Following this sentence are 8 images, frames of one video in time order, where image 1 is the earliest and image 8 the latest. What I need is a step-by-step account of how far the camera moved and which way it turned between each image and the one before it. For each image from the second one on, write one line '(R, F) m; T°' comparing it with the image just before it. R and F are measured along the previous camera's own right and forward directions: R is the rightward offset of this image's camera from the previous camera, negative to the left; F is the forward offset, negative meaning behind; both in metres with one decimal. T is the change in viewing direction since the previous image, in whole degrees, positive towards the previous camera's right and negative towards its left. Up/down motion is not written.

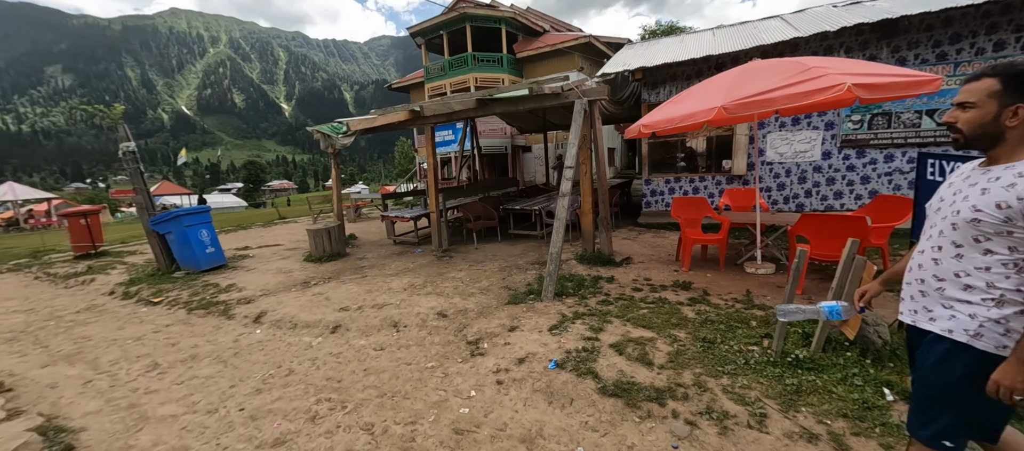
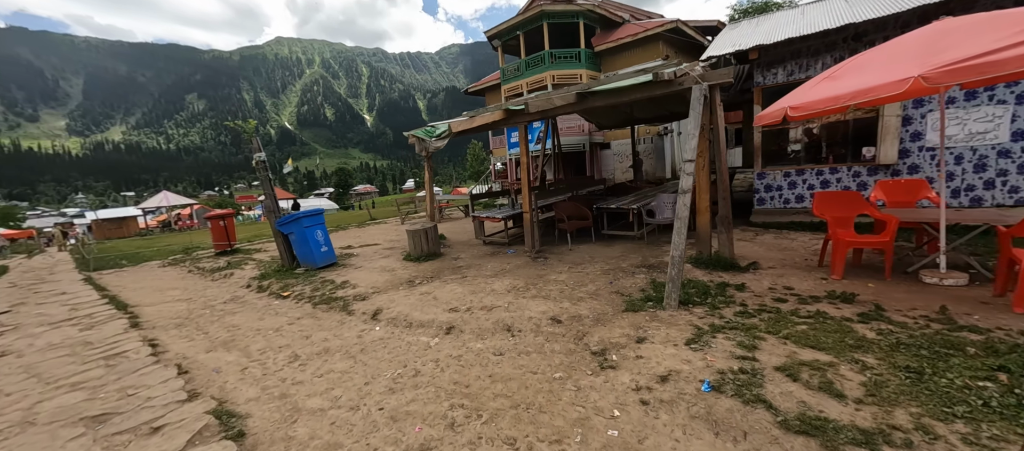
(-0.6, +0.2) m; -10°
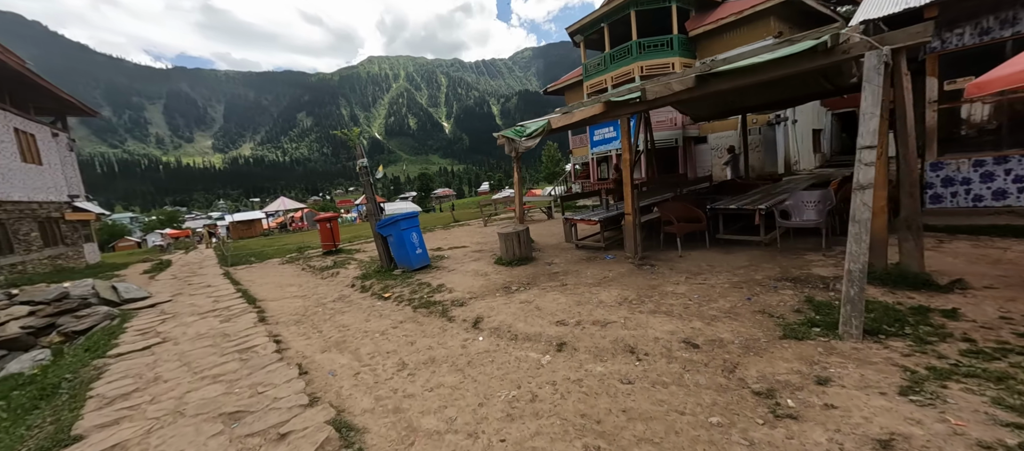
(-0.5, +0.4) m; -11°
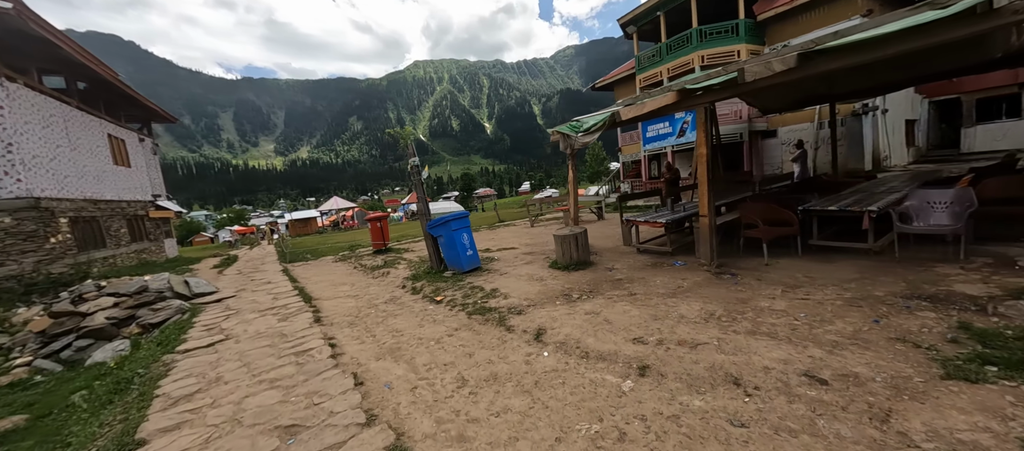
(-0.3, +0.4) m; -6°
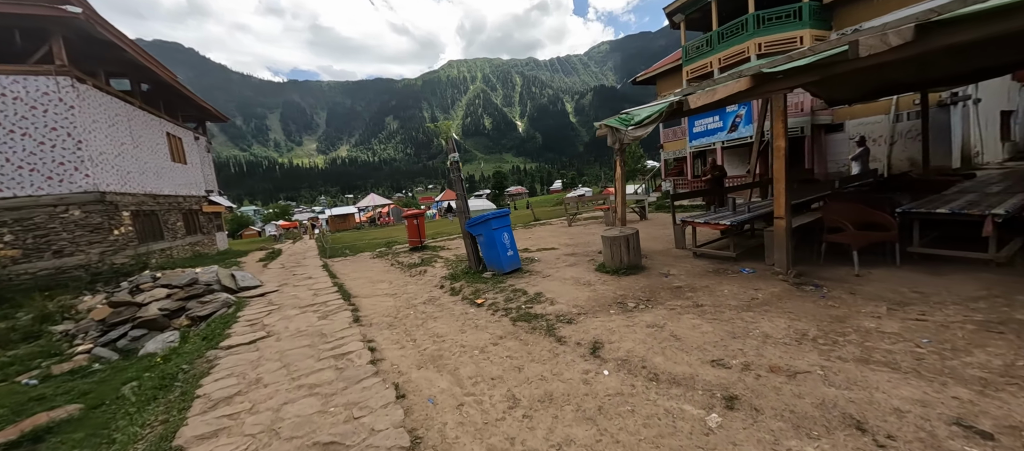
(-0.2, +0.4) m; -5°
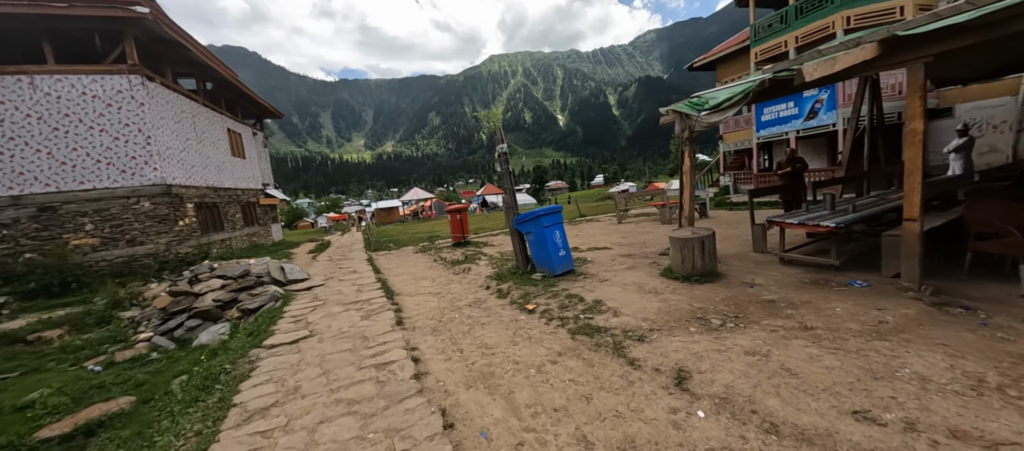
(-0.2, +0.5) m; -6°
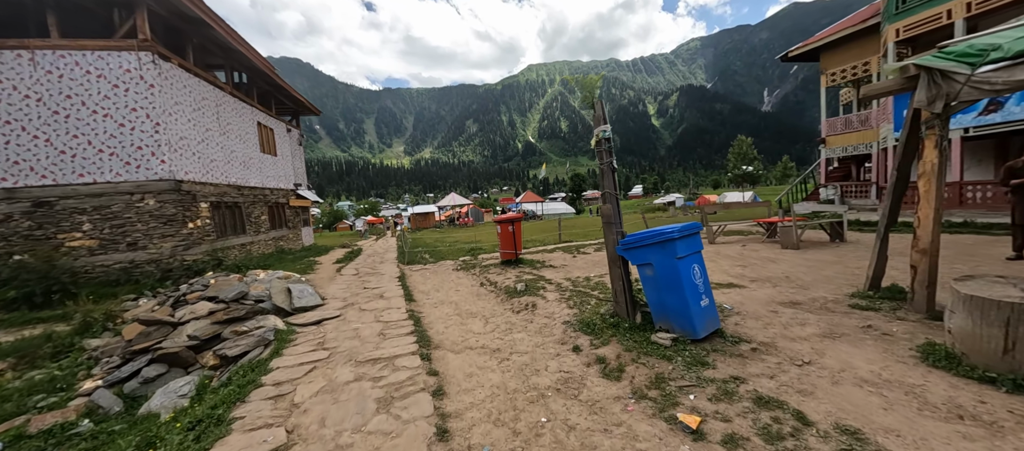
(-0.8, +2.2) m; -5°
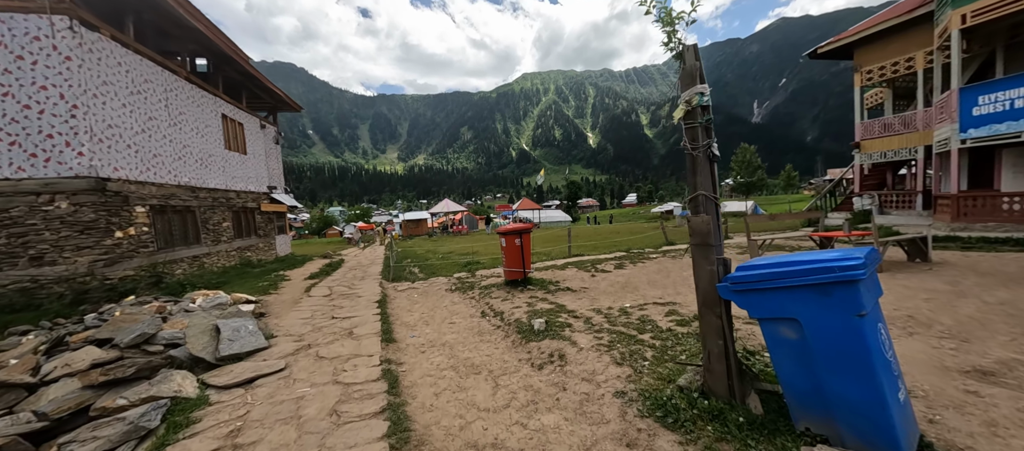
(-0.3, +1.7) m; +1°
